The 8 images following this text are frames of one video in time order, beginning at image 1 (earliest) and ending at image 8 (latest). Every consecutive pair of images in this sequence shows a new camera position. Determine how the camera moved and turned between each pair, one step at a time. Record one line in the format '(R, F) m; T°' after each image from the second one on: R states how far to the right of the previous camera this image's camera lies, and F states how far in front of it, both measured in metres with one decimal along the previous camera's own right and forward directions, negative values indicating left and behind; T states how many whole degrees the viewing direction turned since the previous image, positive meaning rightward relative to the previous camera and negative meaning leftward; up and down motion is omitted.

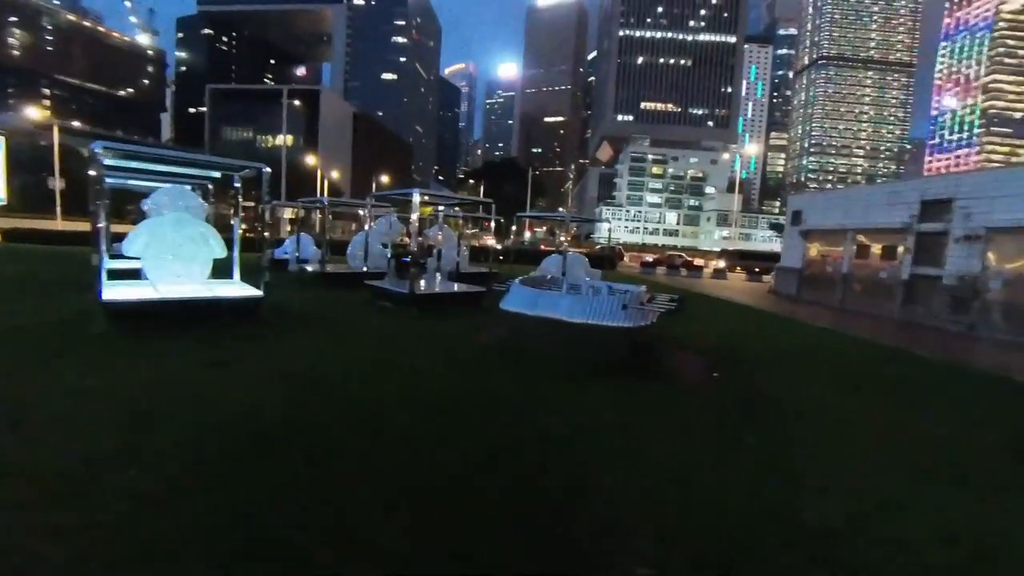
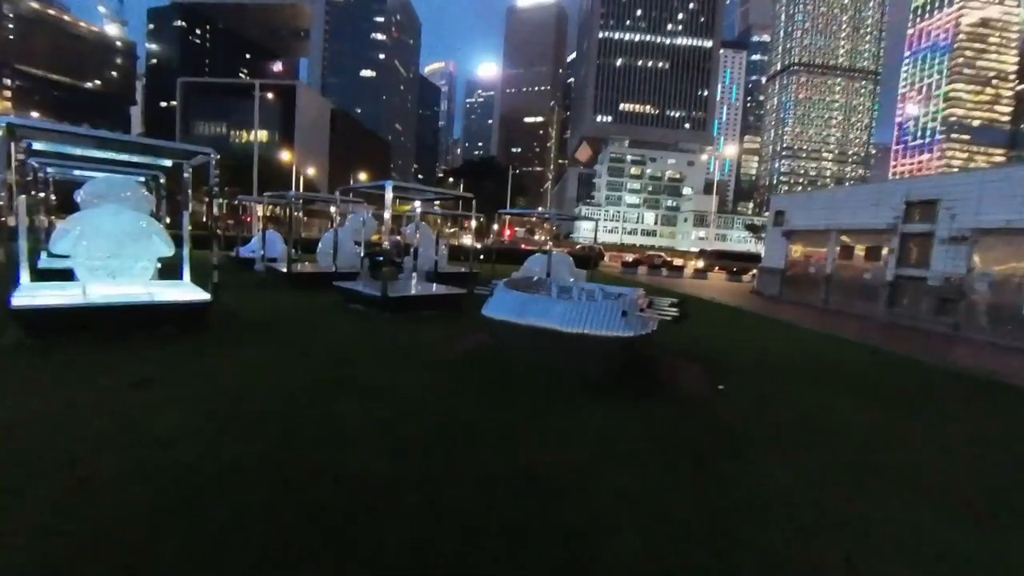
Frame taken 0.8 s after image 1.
(-0.1, +0.7) m; +2°
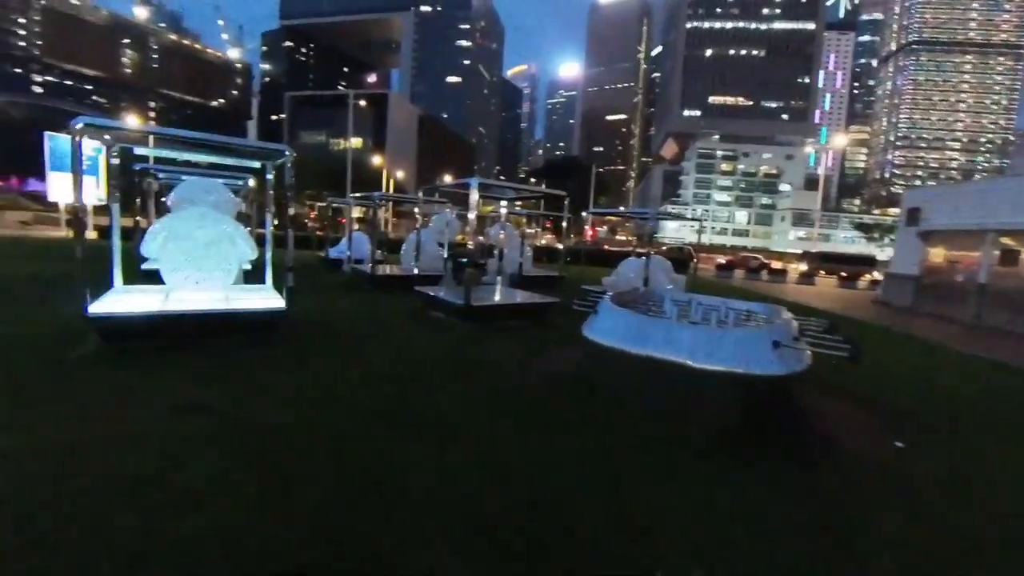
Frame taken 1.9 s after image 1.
(-0.3, +0.9) m; -9°
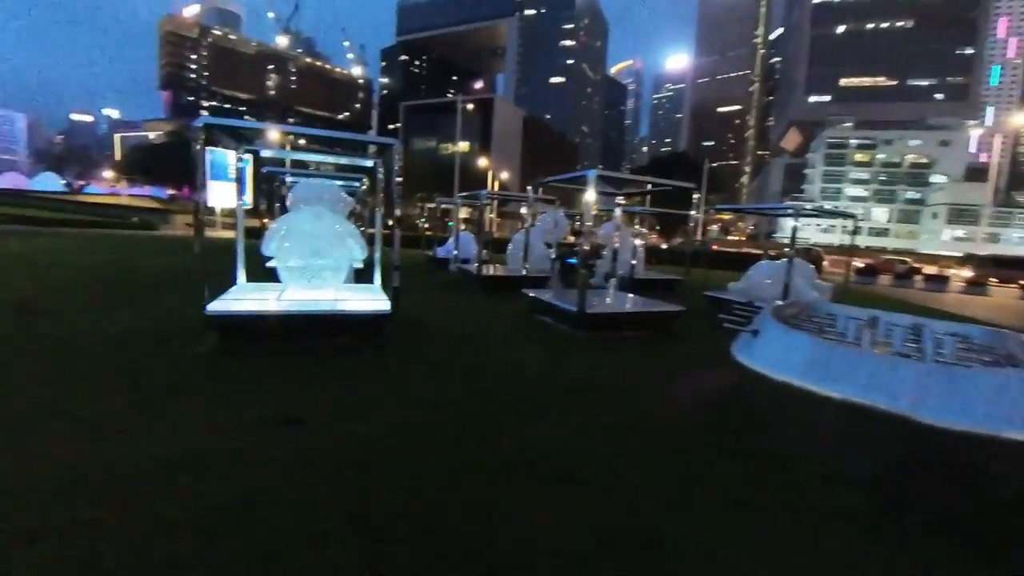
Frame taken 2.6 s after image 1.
(-0.2, +0.6) m; -12°
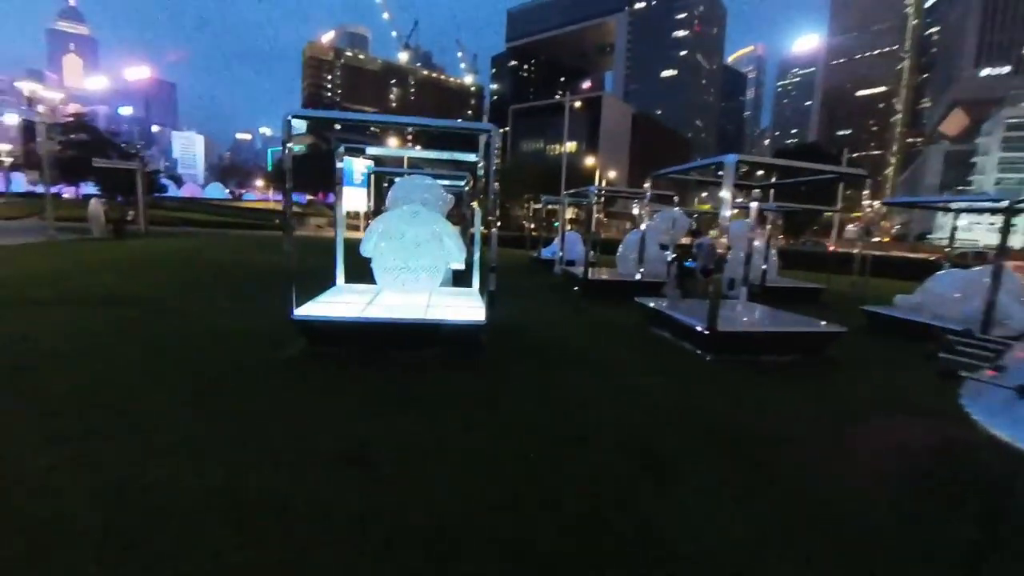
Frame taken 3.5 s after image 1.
(-0.1, +0.7) m; -12°
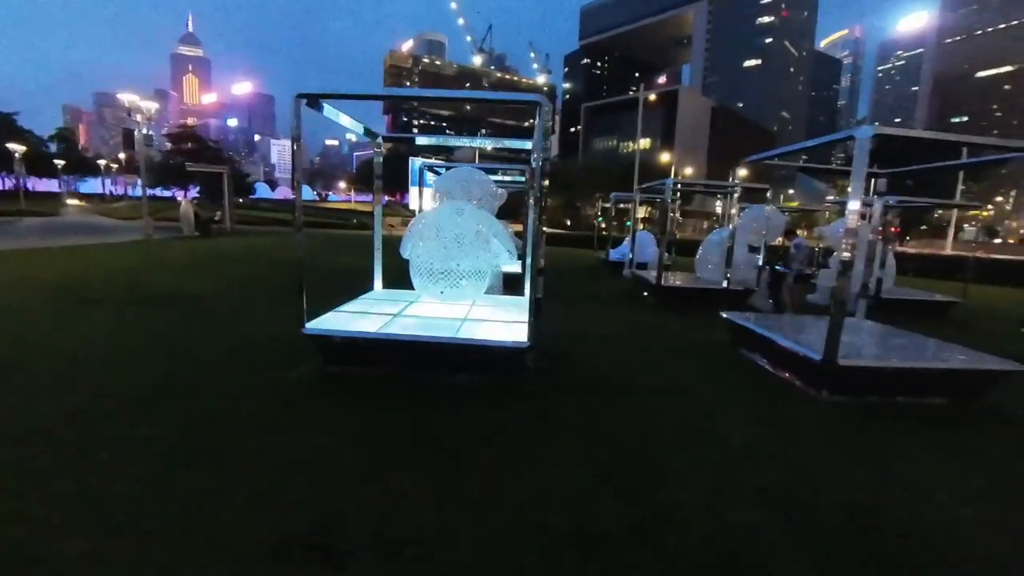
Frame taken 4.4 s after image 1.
(+0.1, +0.9) m; -8°
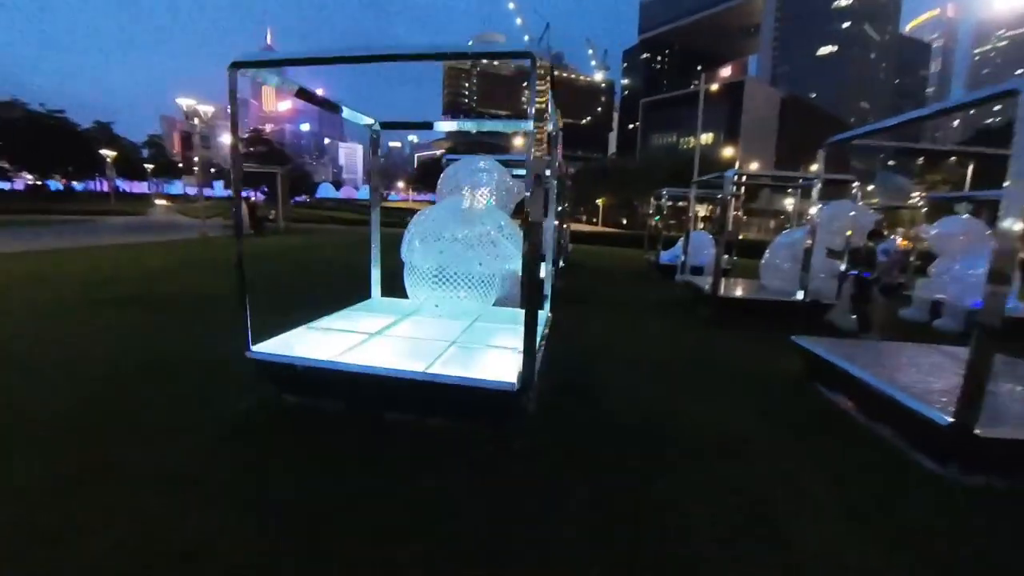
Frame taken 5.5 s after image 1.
(+0.3, +0.9) m; -6°
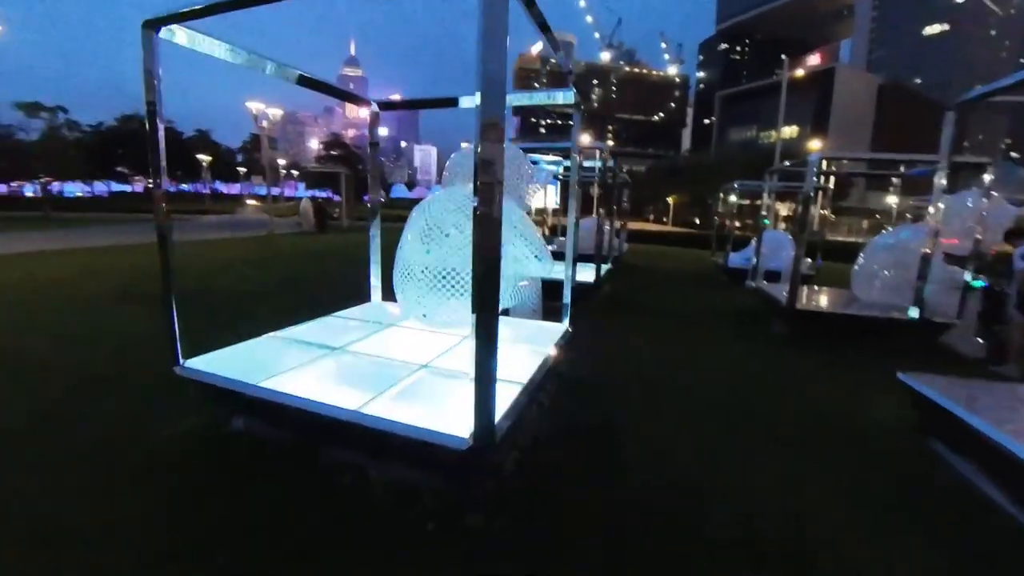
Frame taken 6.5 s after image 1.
(+0.4, +0.8) m; -8°
